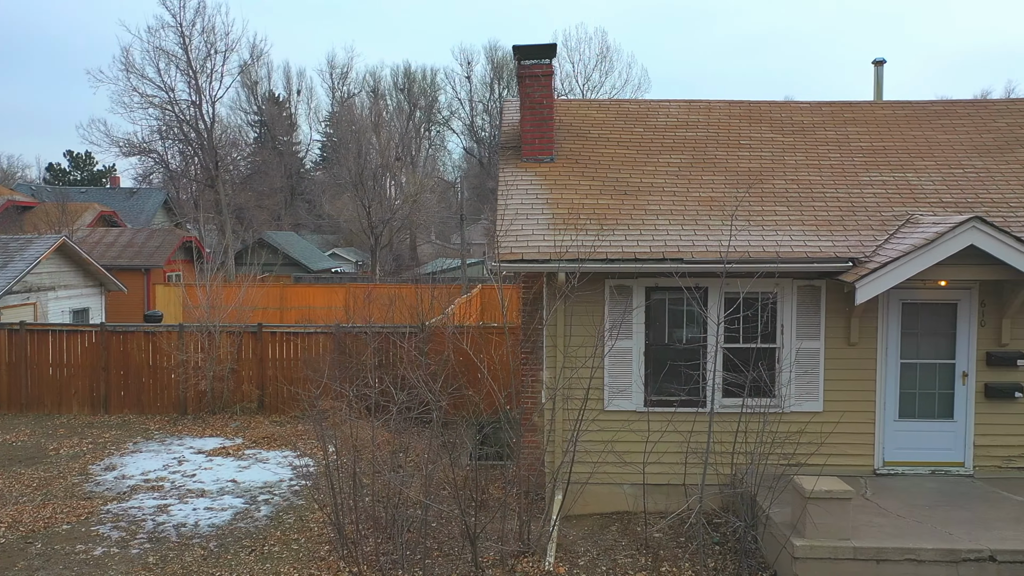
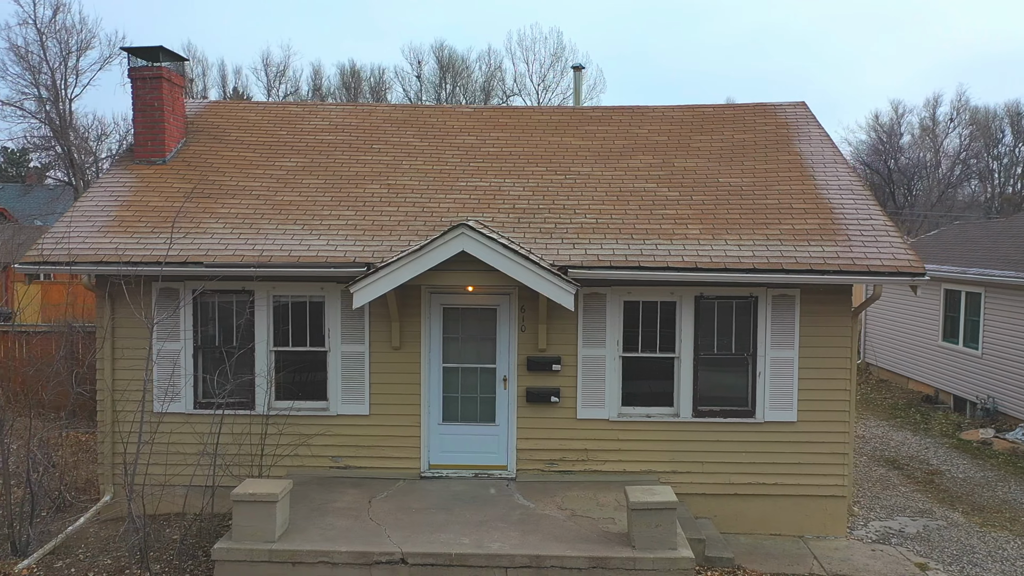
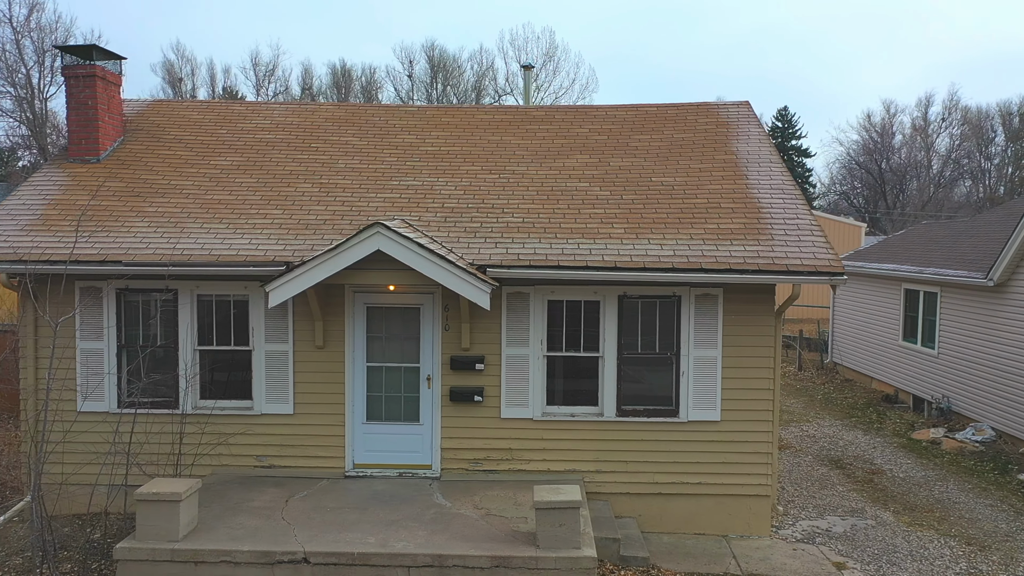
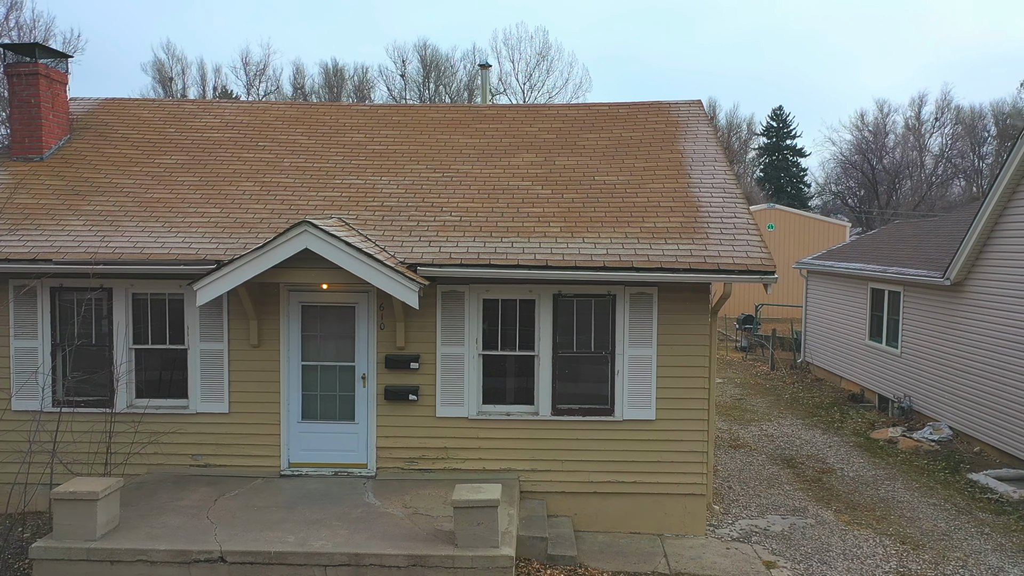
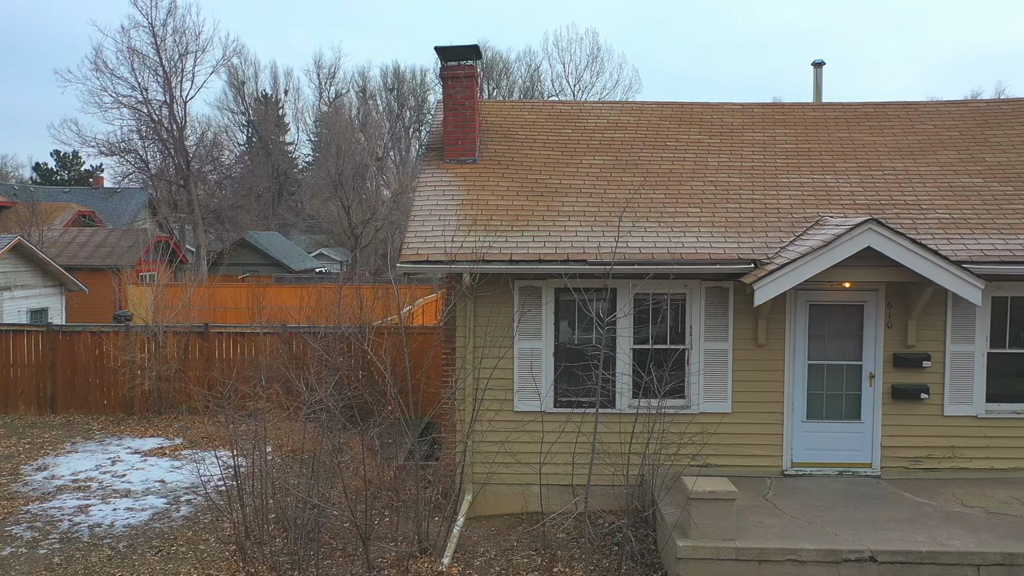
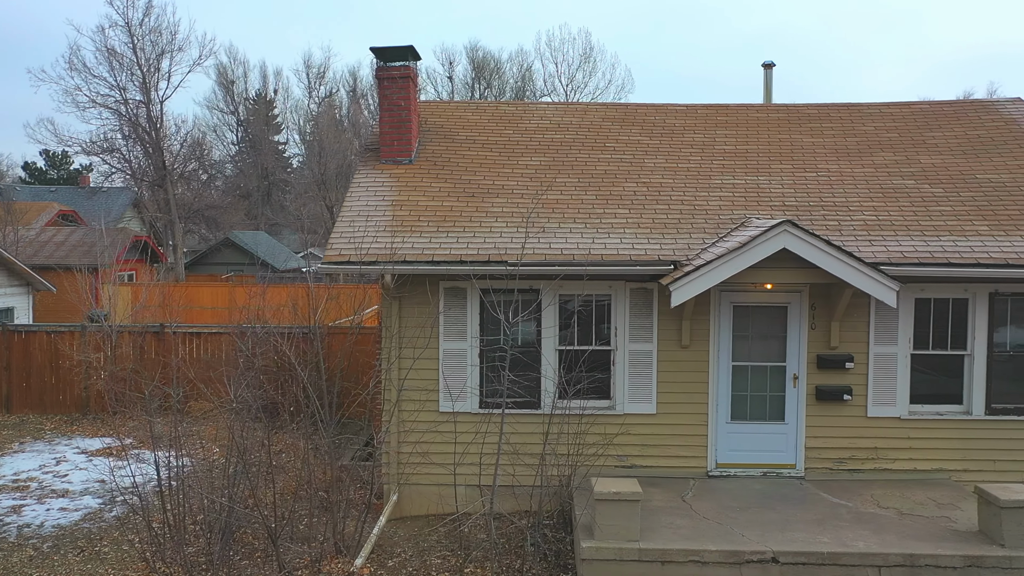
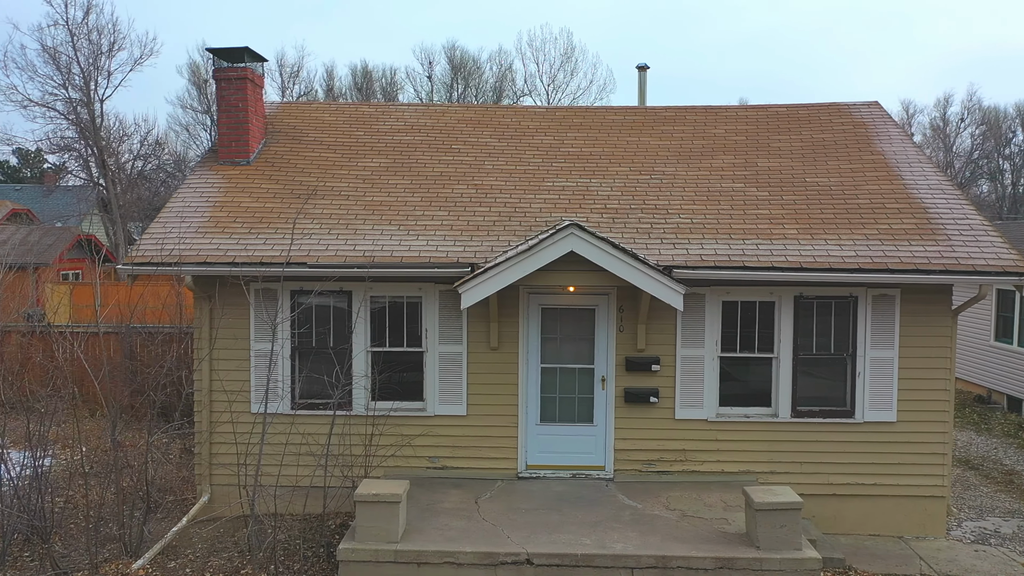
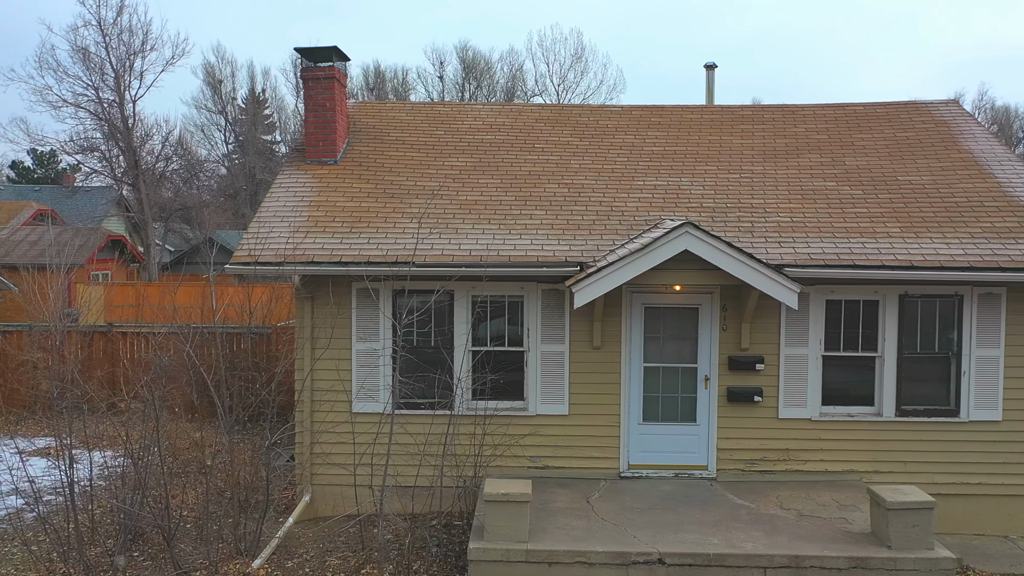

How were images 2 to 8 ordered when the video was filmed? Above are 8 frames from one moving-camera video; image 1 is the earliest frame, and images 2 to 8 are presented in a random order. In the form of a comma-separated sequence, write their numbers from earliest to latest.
5, 6, 8, 7, 2, 3, 4
